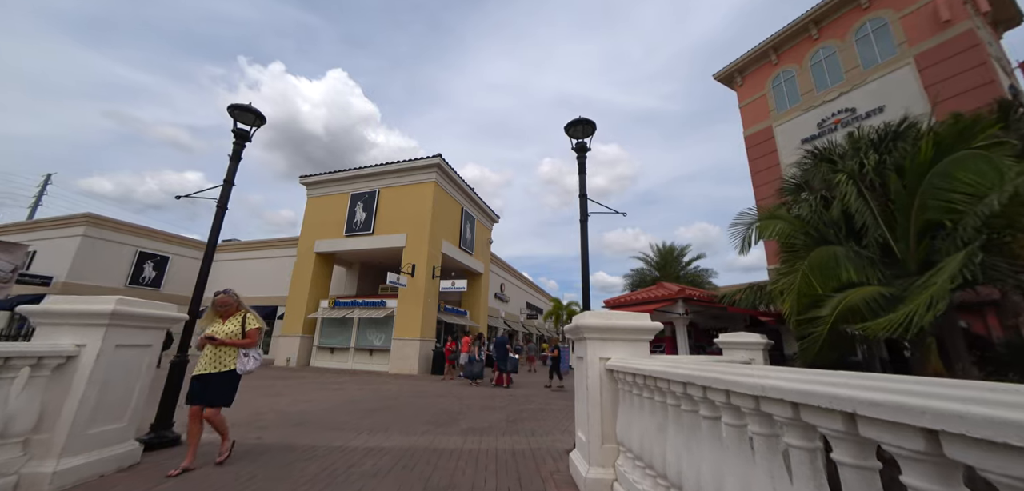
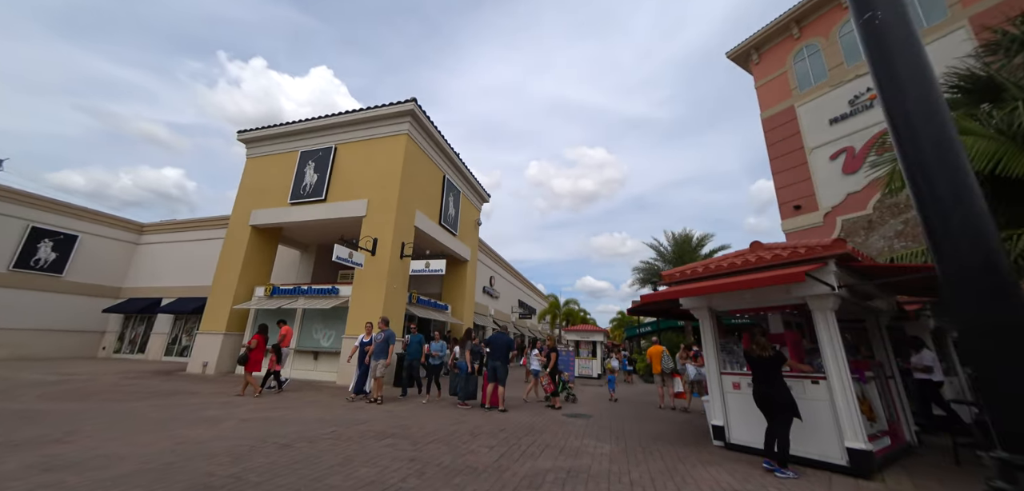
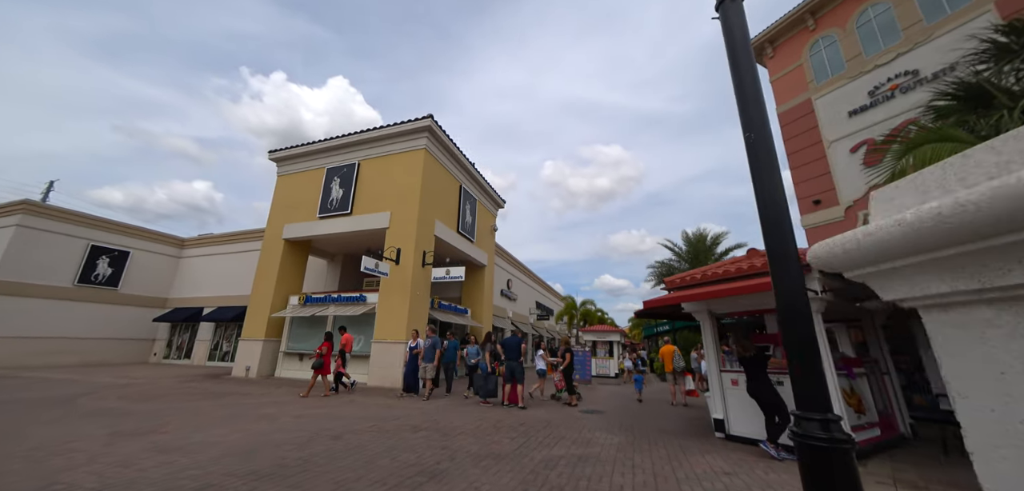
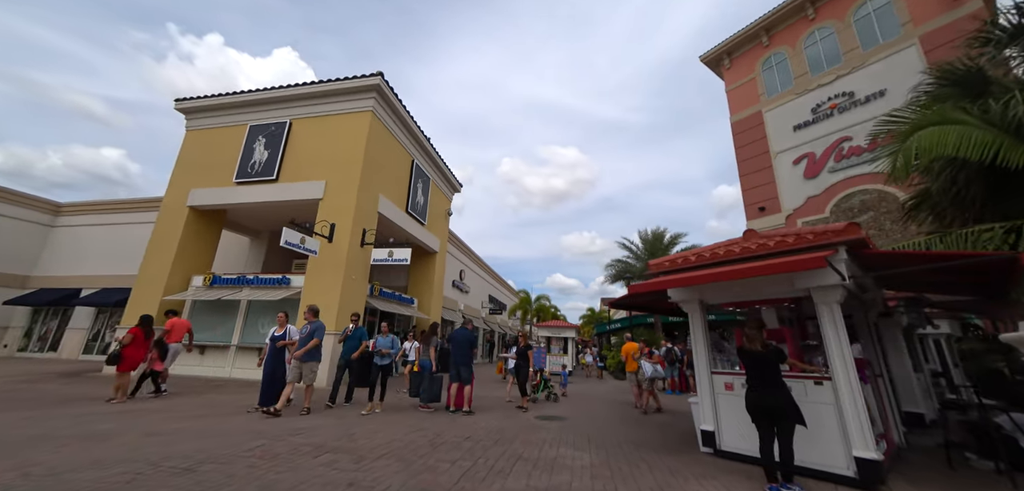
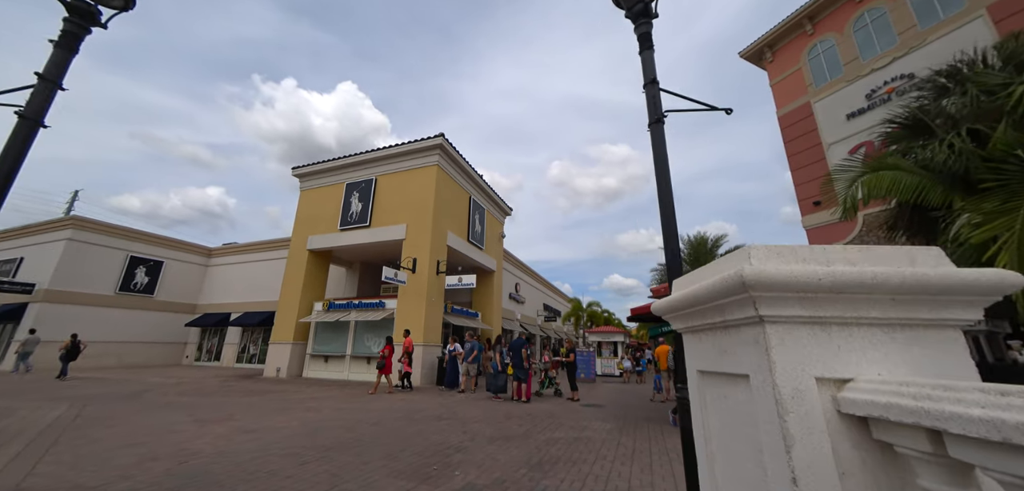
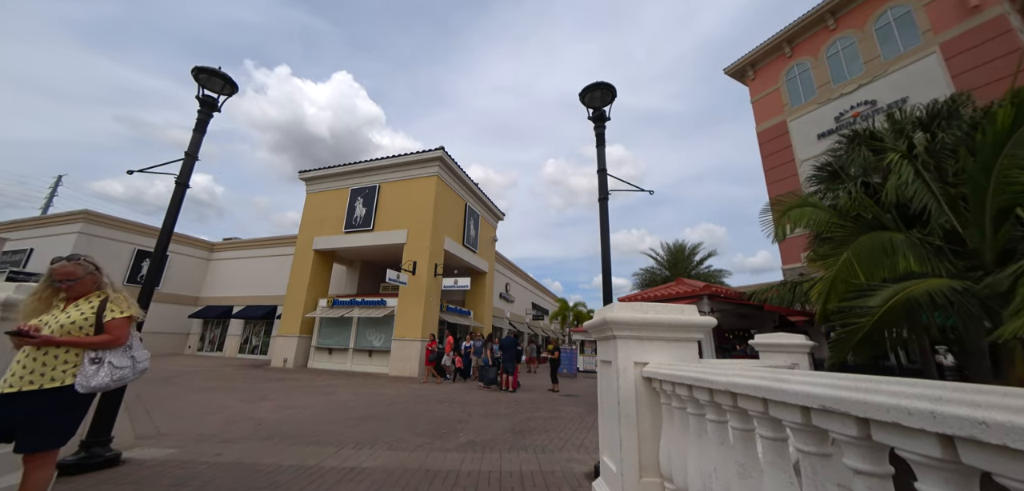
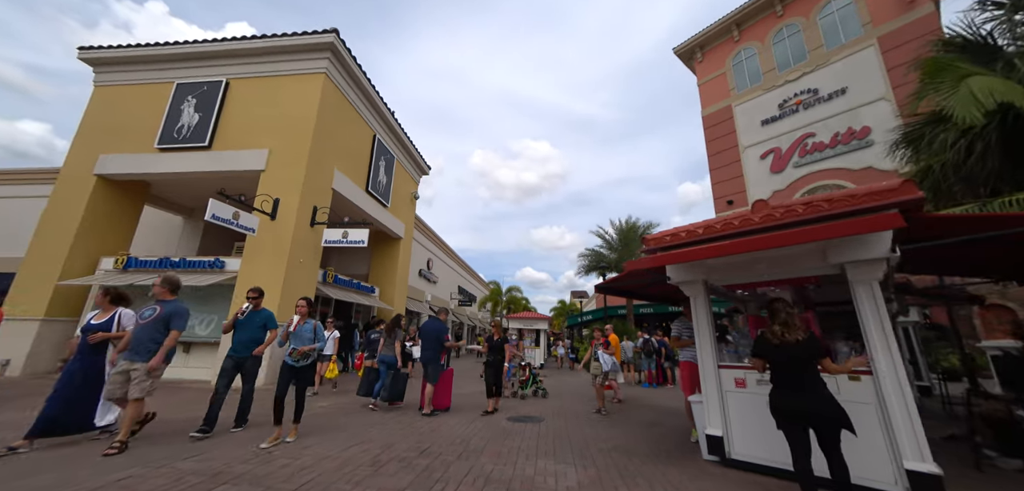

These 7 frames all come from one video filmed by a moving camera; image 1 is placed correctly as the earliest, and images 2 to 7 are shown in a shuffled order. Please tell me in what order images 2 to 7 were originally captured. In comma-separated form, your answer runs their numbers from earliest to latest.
6, 5, 3, 2, 4, 7
